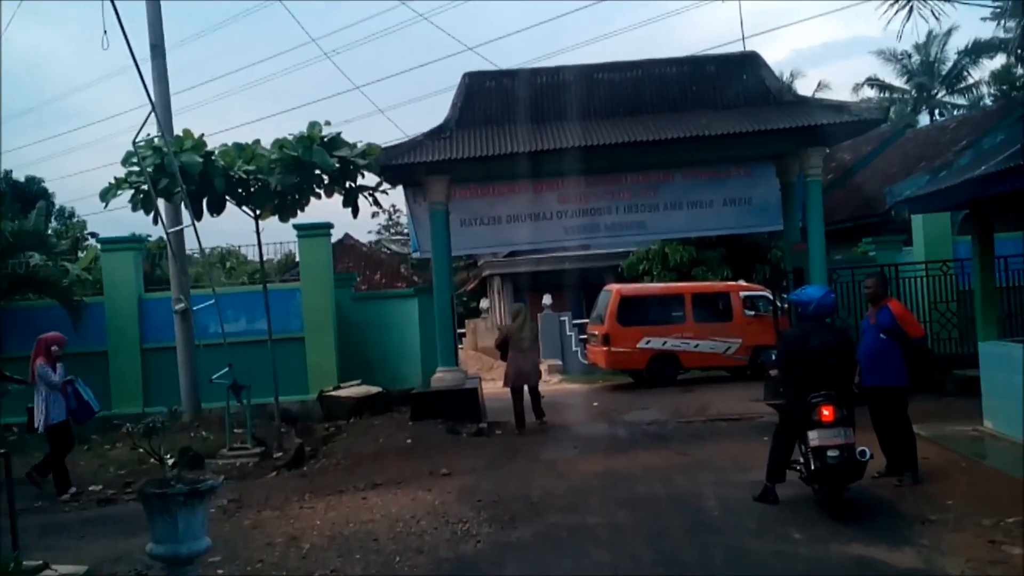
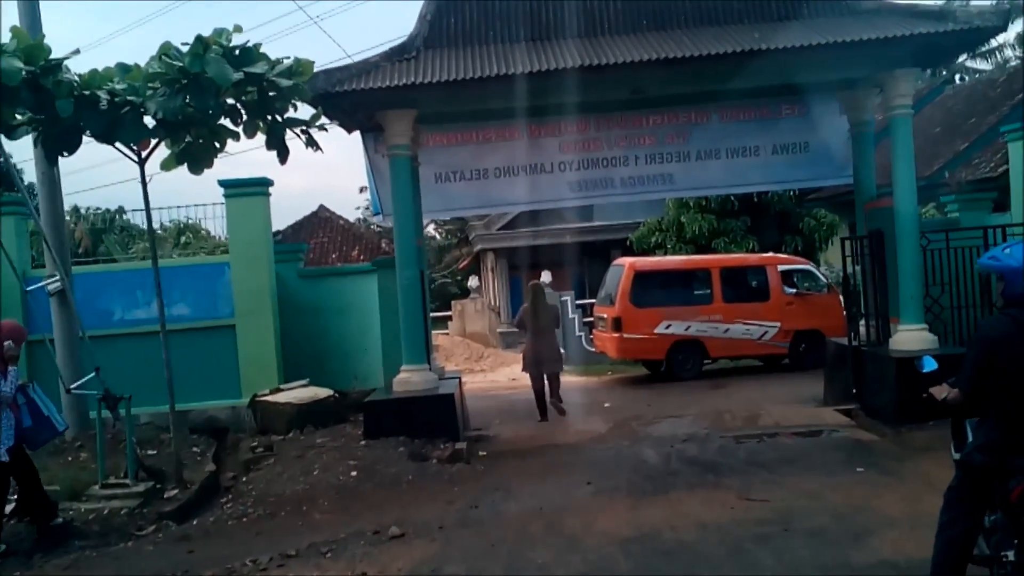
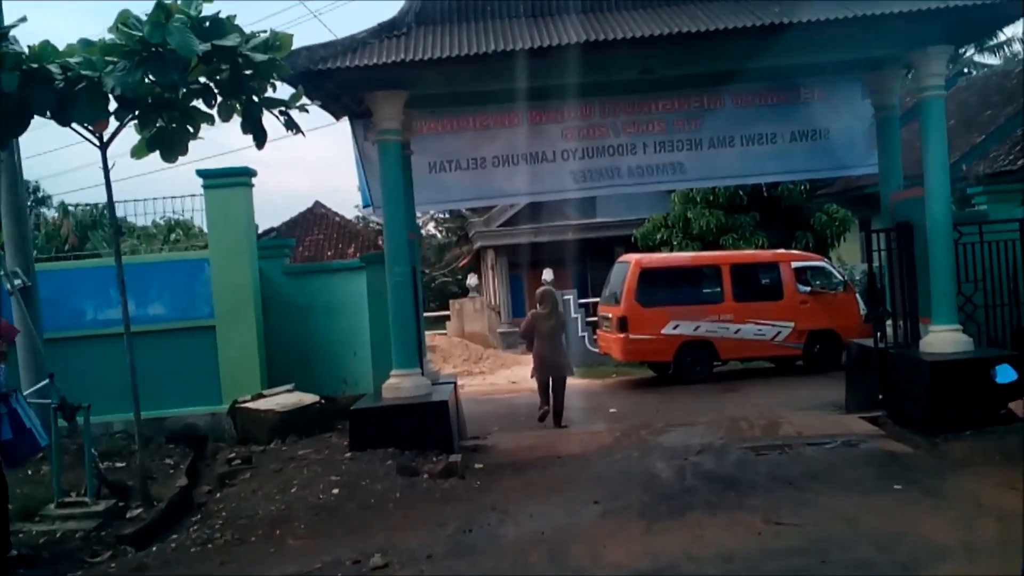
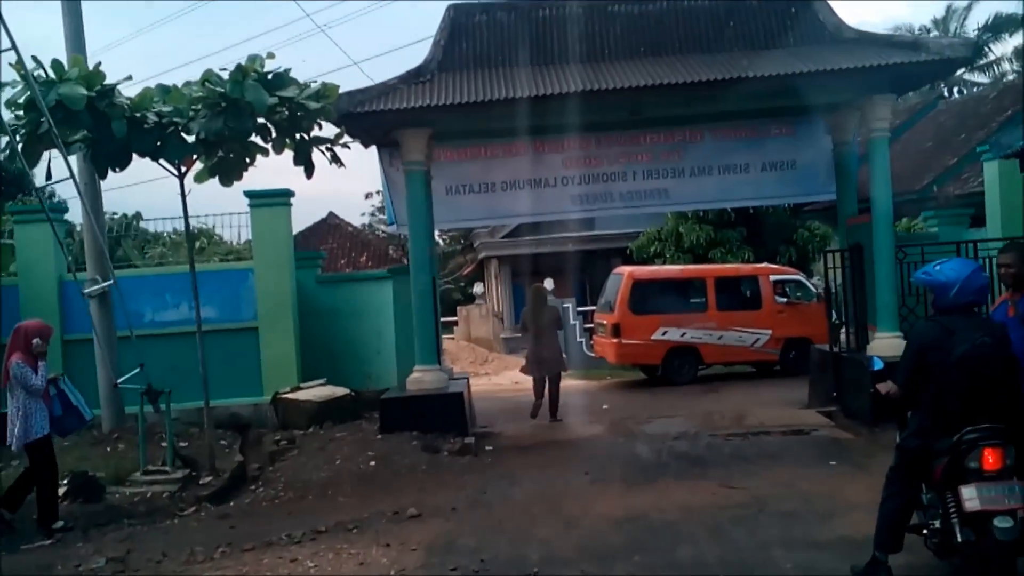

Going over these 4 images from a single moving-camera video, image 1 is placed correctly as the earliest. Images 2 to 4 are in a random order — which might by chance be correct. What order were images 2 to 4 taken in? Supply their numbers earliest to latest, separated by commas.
4, 2, 3
